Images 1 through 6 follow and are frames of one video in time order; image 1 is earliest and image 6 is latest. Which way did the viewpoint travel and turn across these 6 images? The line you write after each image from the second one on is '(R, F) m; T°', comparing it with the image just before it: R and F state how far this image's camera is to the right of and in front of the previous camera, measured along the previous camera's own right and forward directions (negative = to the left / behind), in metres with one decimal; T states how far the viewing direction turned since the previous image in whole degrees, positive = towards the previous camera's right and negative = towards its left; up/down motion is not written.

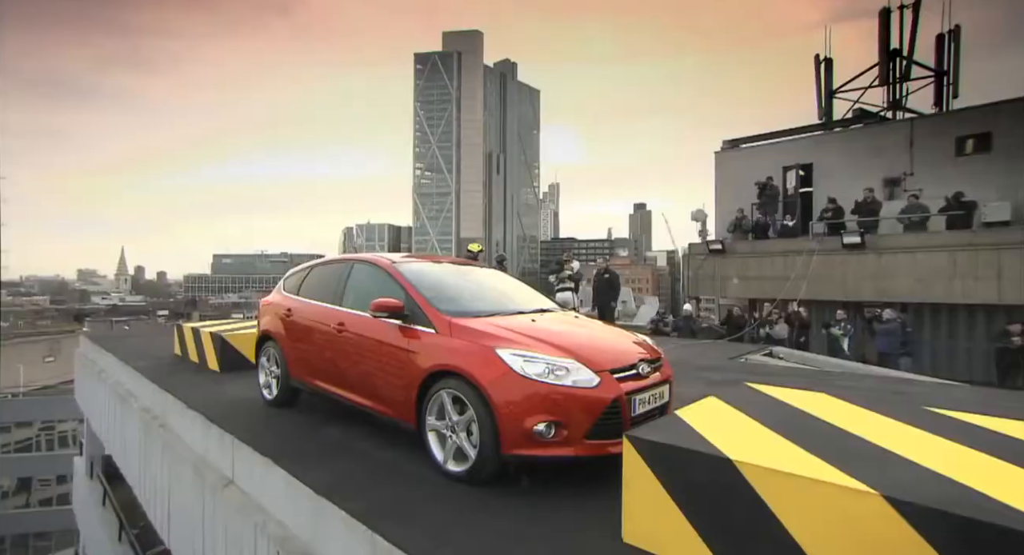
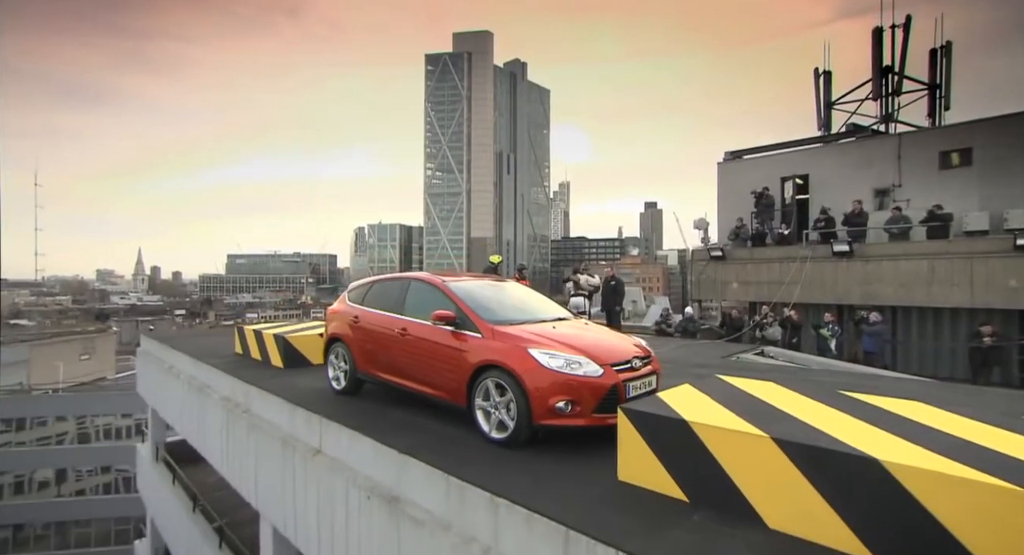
(-0.2, -1.2) m; -1°
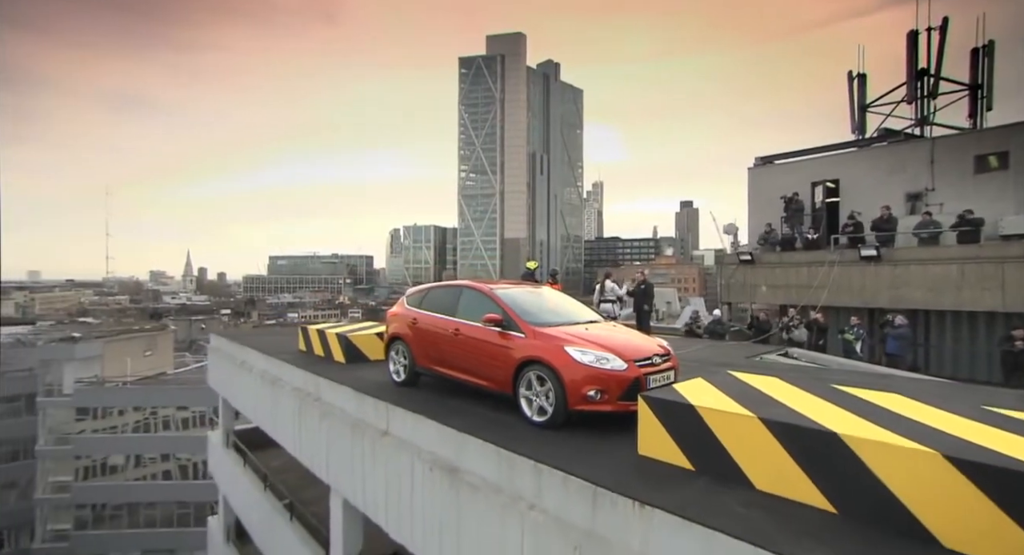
(-0.1, -0.9) m; -4°
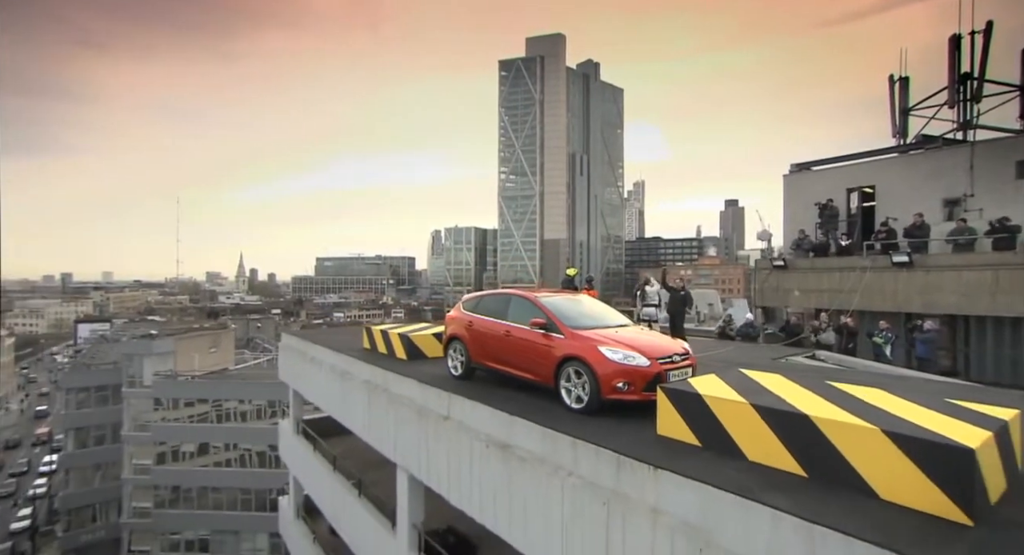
(0.0, -1.2) m; -5°
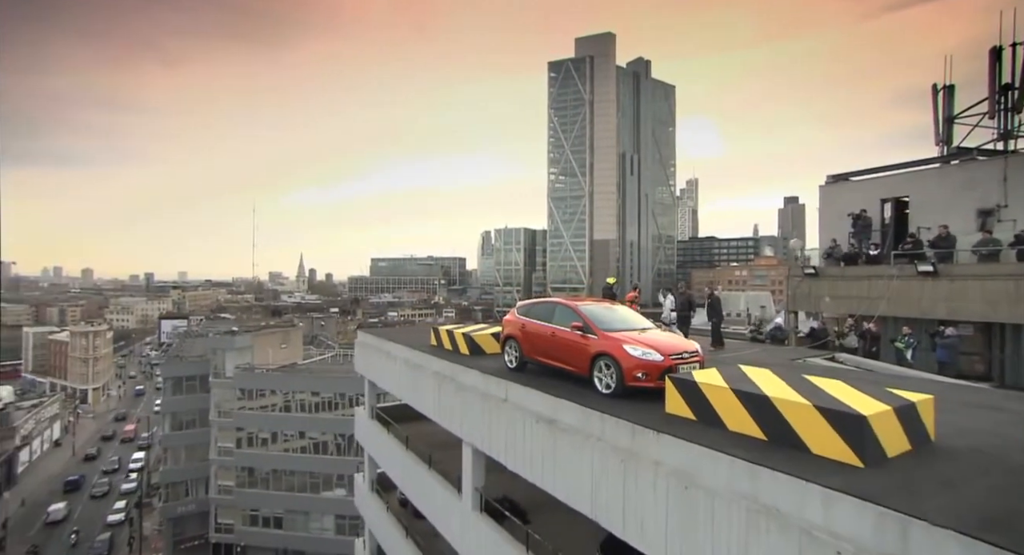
(+0.1, -2.0) m; -6°
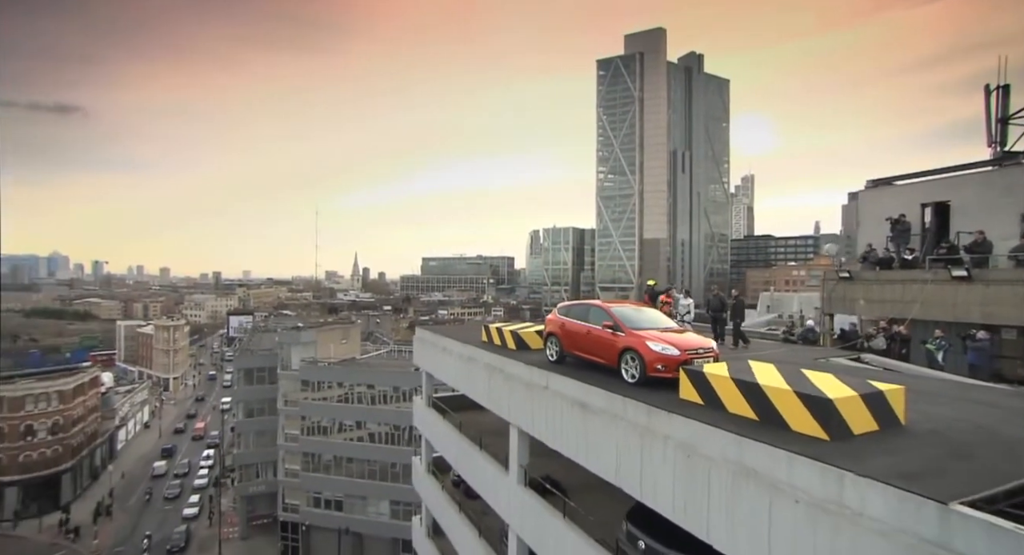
(+0.2, -1.6) m; -6°
